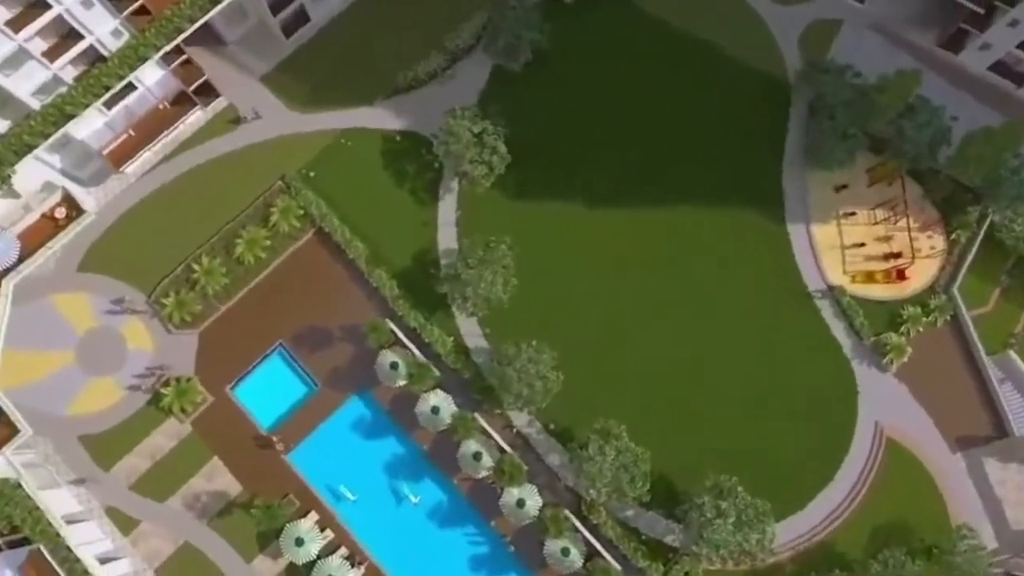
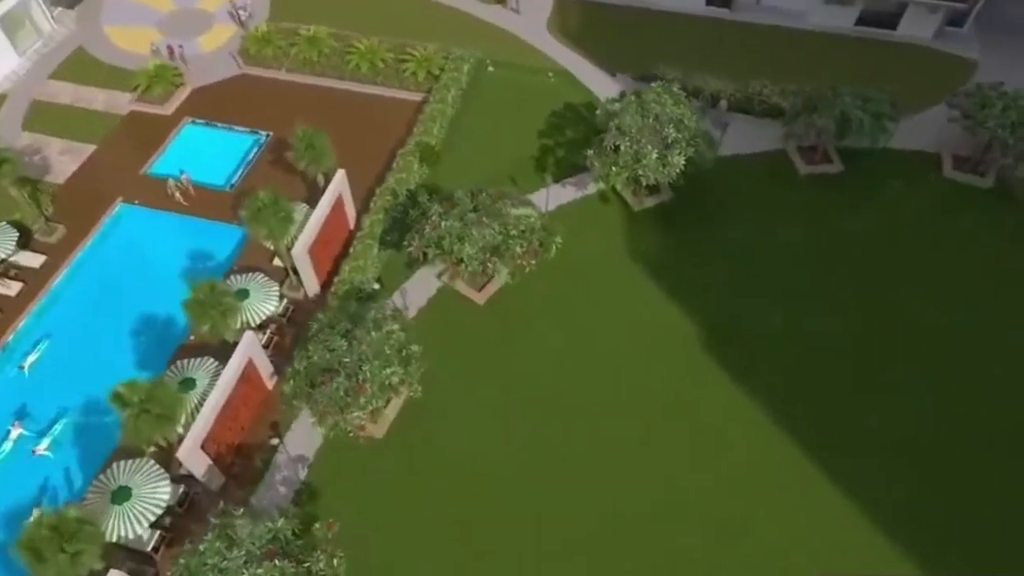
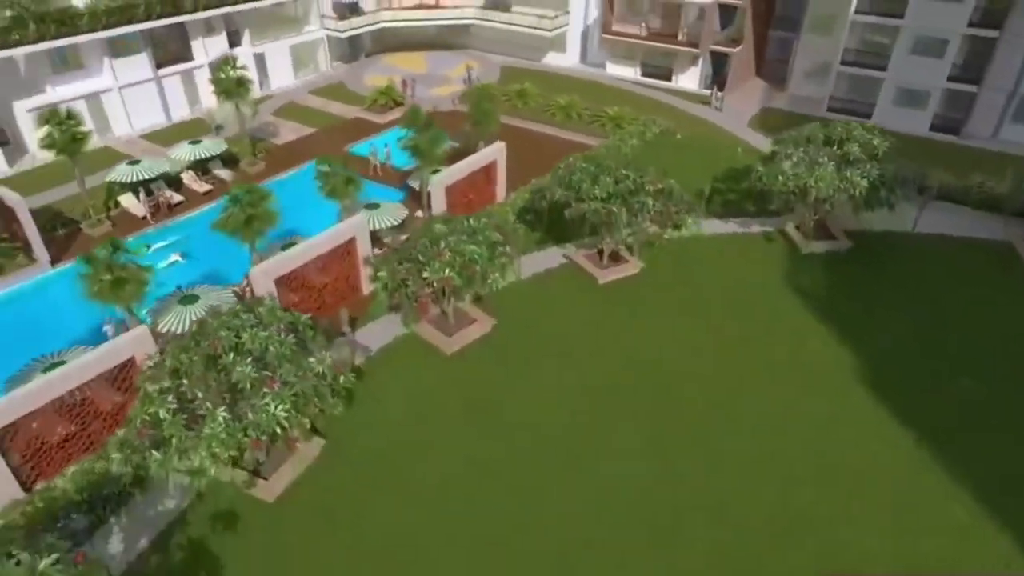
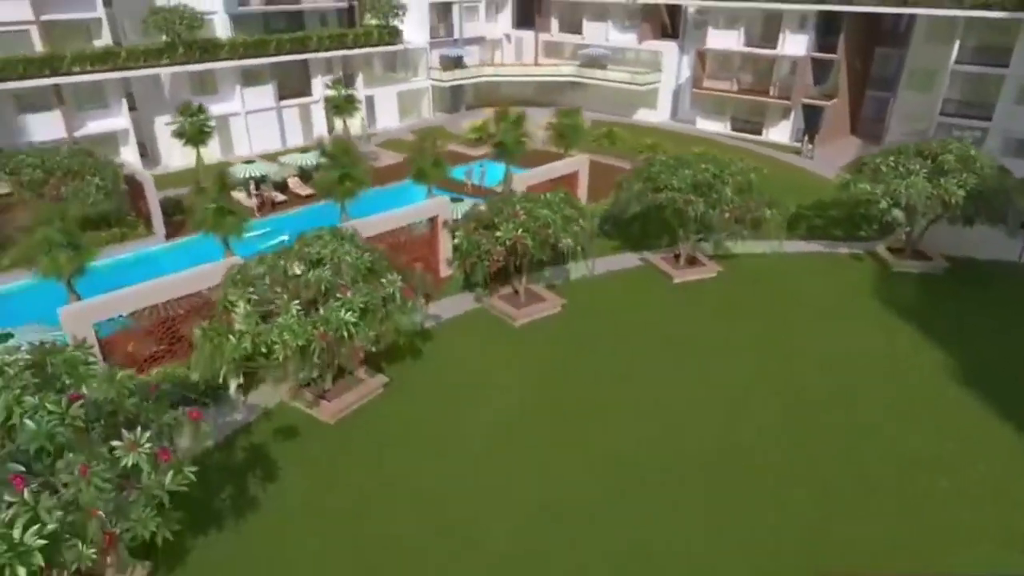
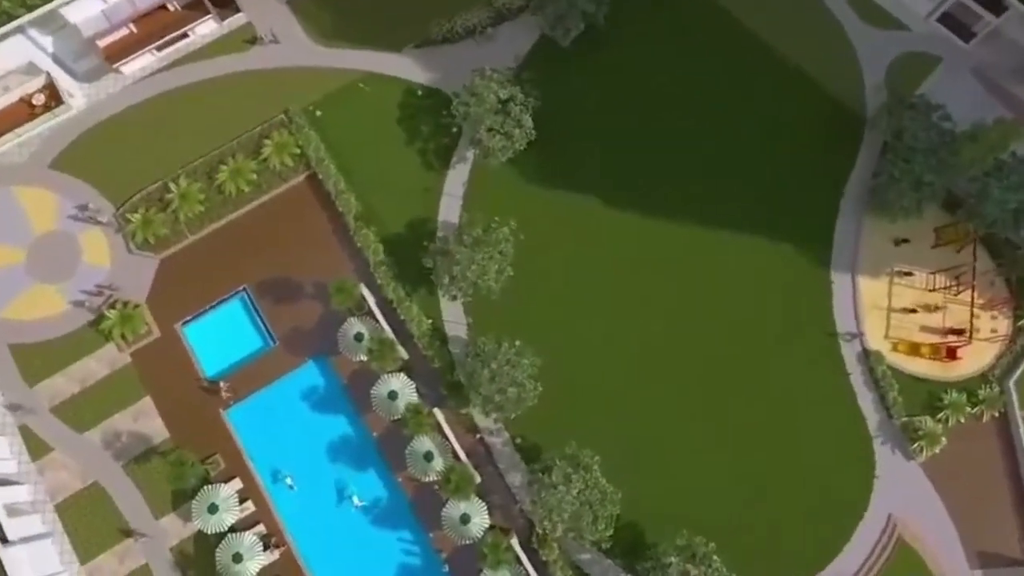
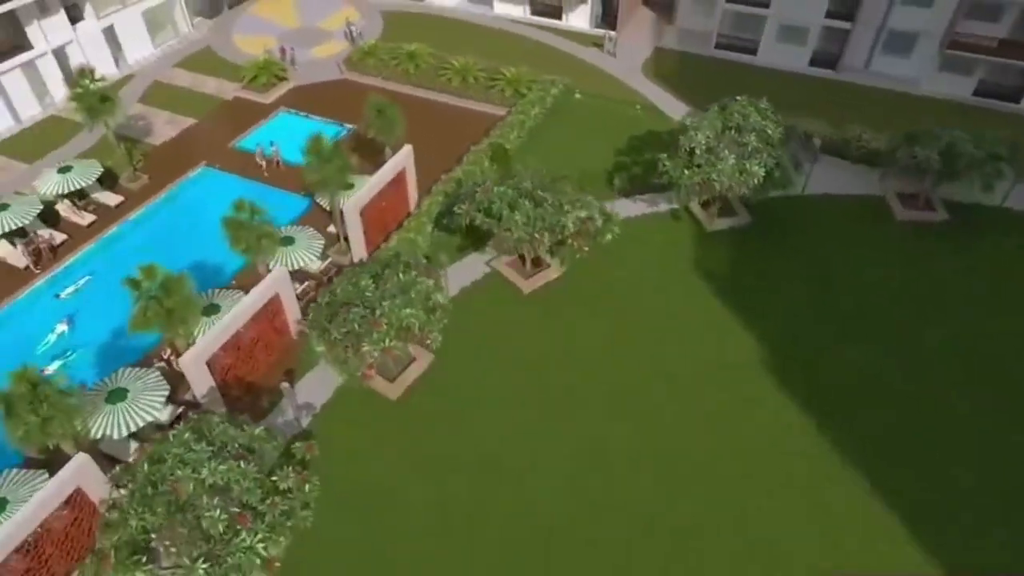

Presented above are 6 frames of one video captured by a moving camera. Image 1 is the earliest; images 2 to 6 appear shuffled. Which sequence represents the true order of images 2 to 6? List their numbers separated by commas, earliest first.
5, 2, 6, 3, 4
